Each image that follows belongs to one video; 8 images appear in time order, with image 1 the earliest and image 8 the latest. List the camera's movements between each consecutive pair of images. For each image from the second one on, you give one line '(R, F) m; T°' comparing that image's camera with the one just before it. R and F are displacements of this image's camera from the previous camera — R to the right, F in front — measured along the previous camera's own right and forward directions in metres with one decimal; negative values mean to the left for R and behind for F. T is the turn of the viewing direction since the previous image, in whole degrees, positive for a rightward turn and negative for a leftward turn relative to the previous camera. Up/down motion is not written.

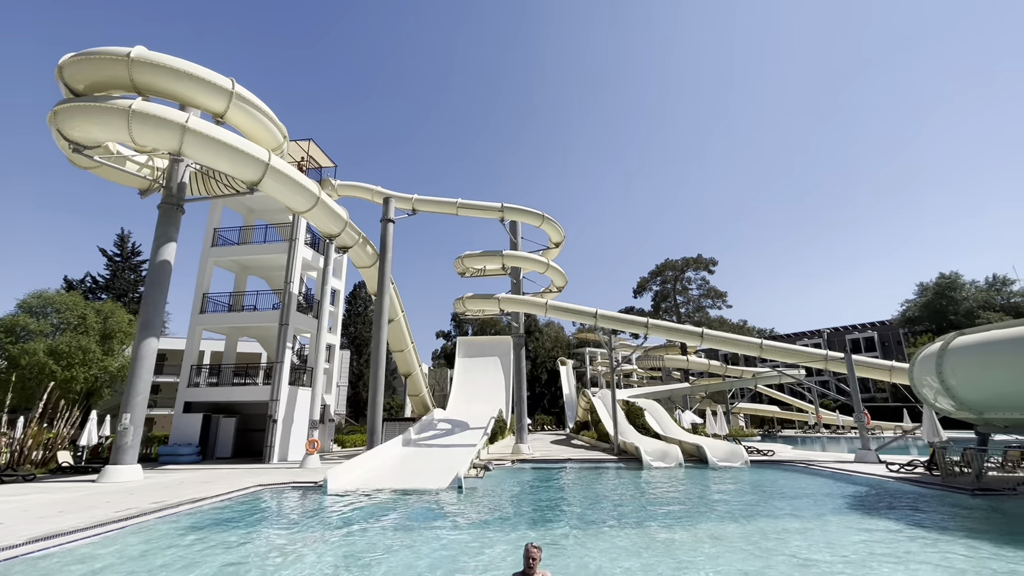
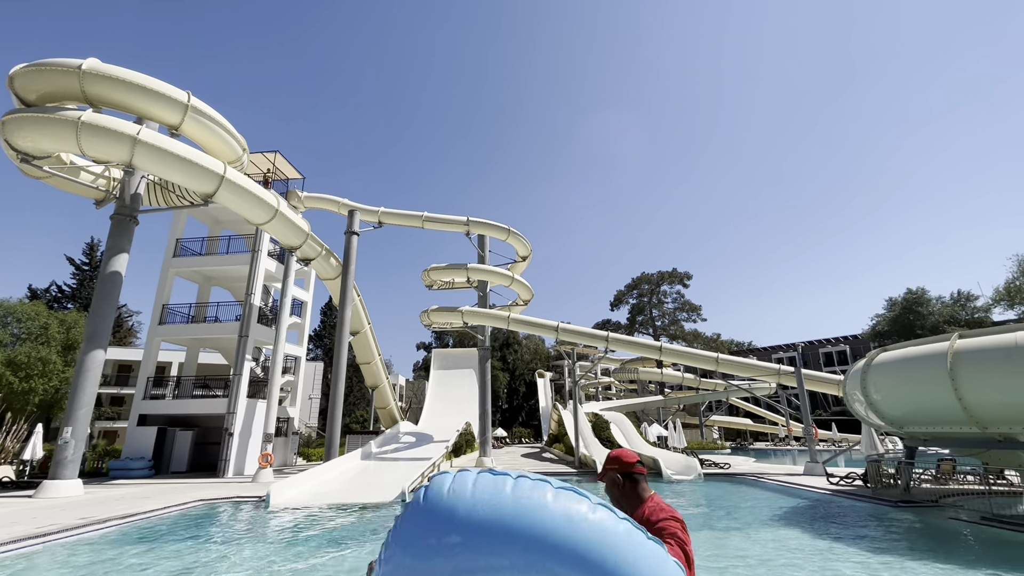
(+0.8, -0.2) m; +2°
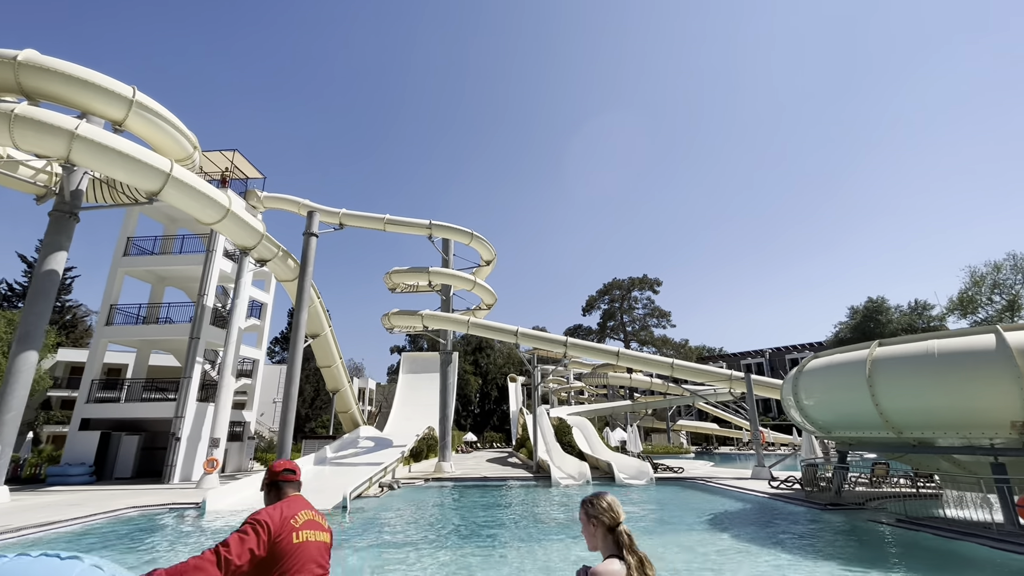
(+0.7, 0.0) m; +2°
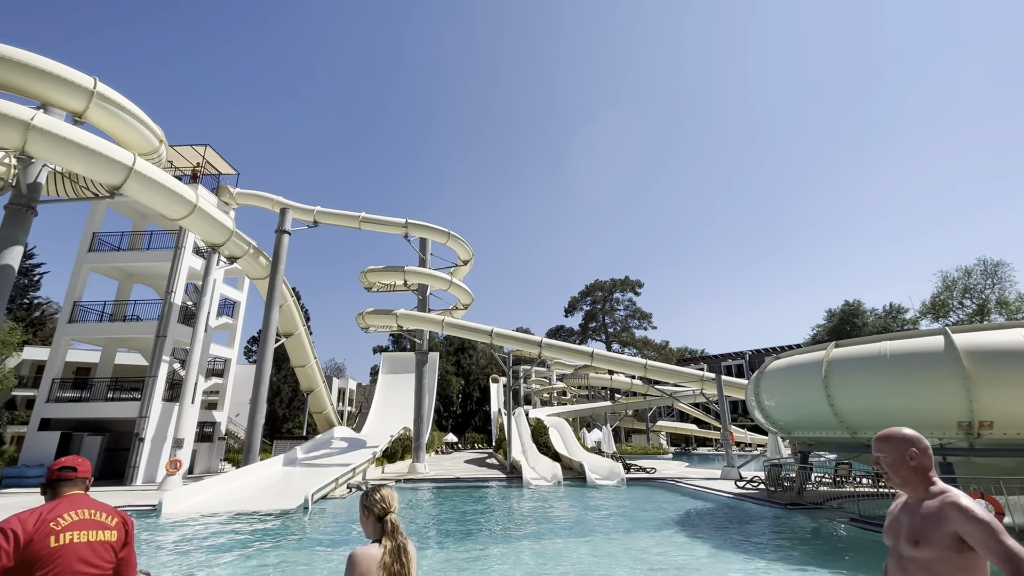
(+0.4, 0.0) m; +2°
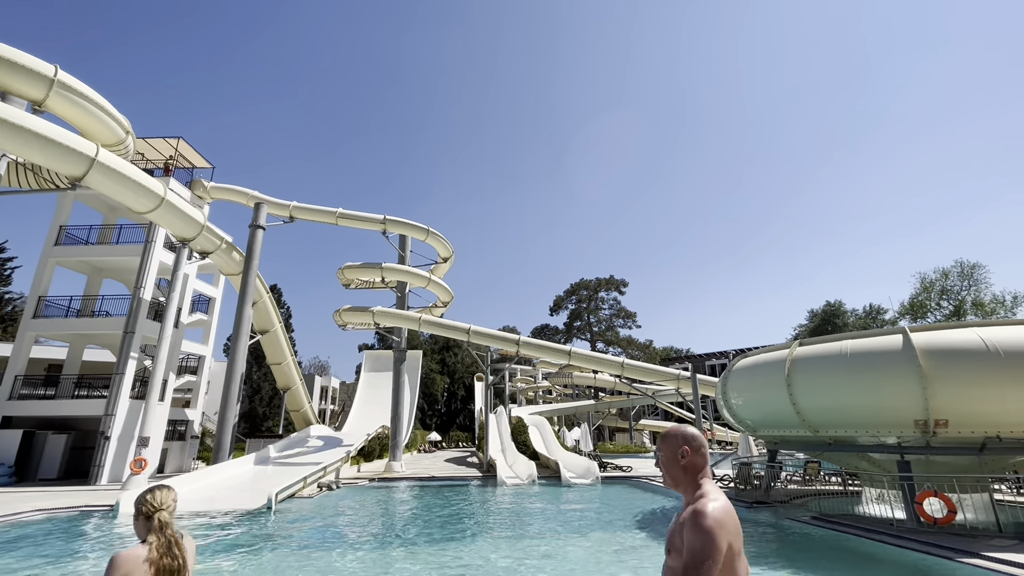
(+0.4, +0.1) m; +1°
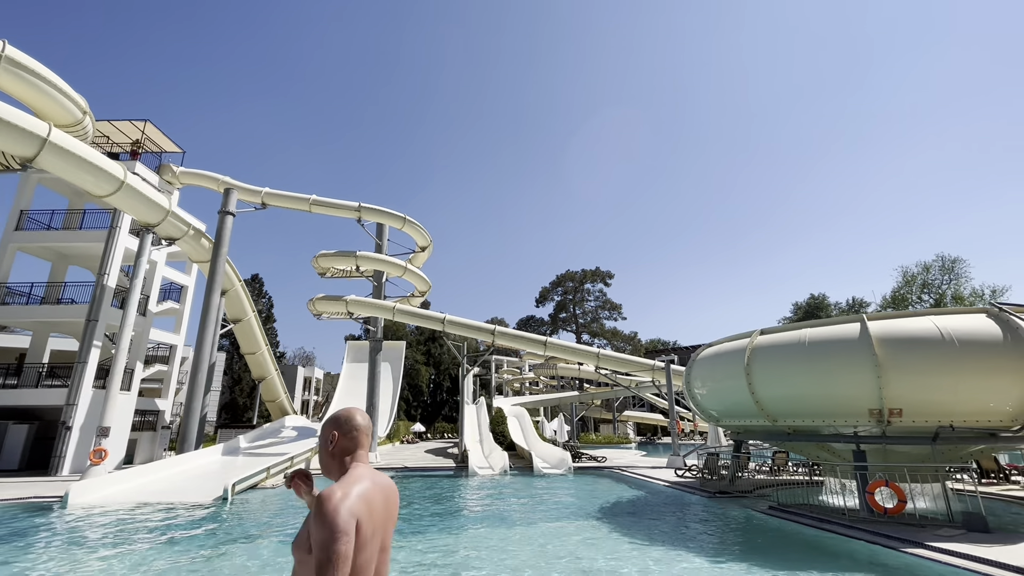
(+0.5, +0.2) m; +1°
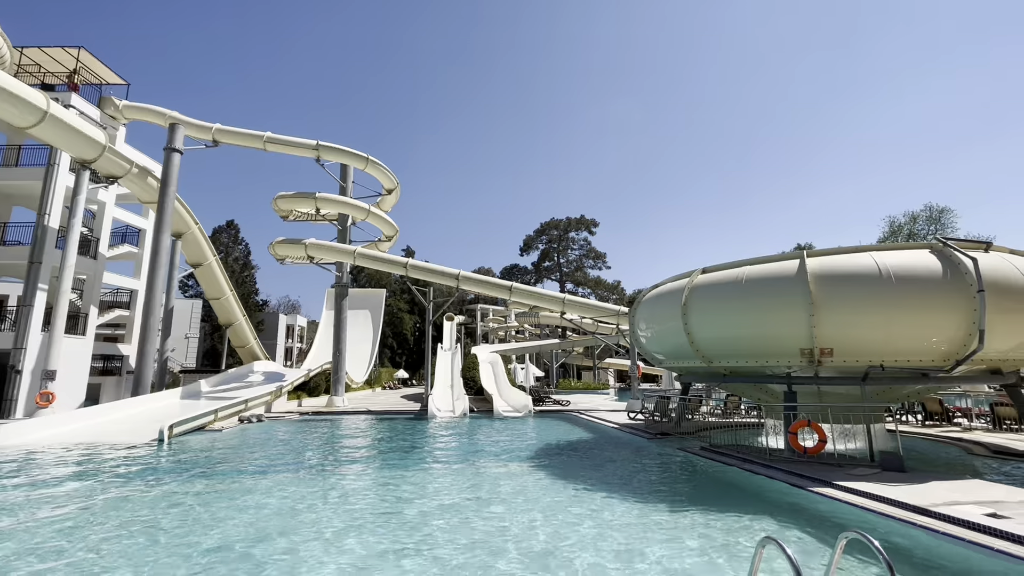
(+1.0, +0.4) m; +1°
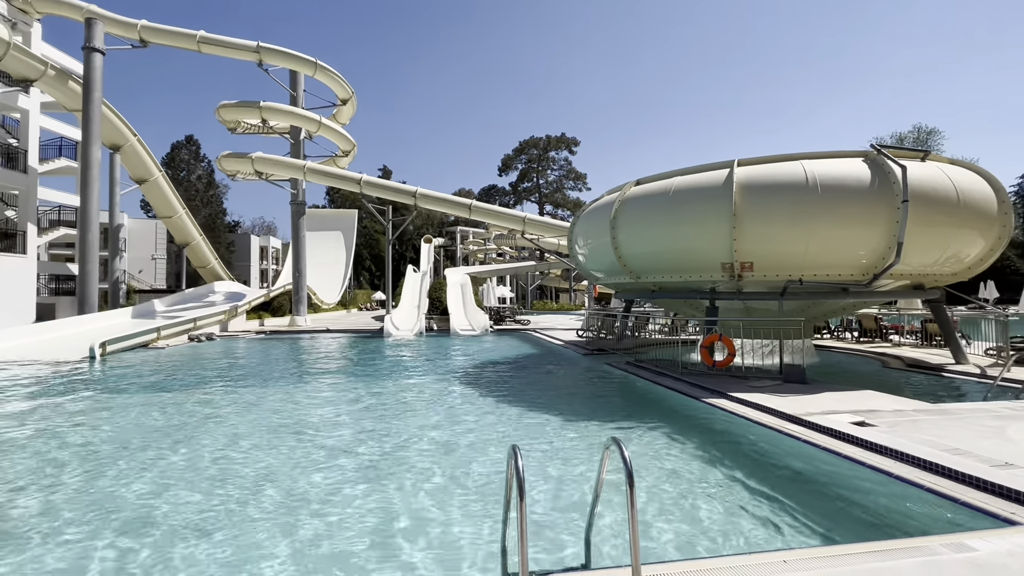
(+0.9, +0.3) m; +1°
